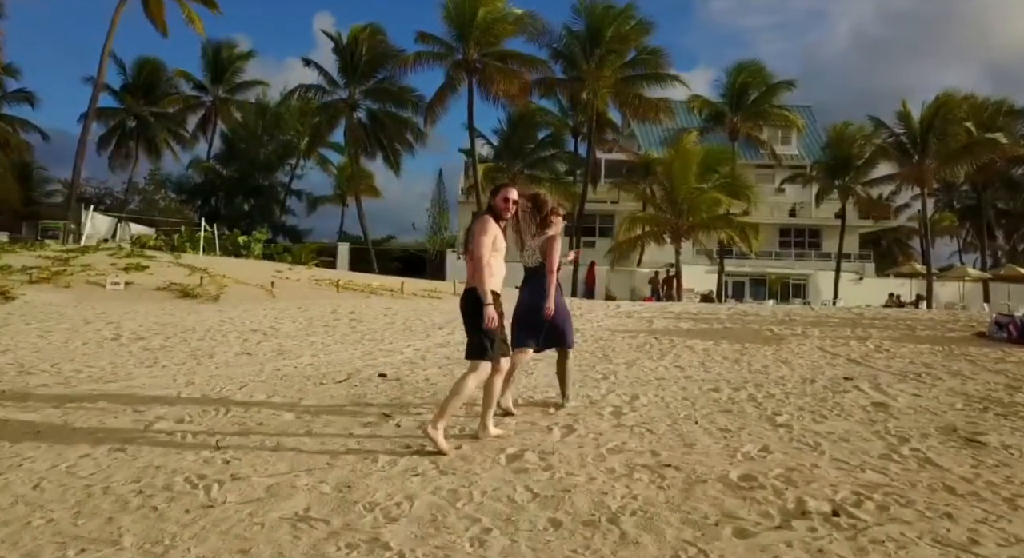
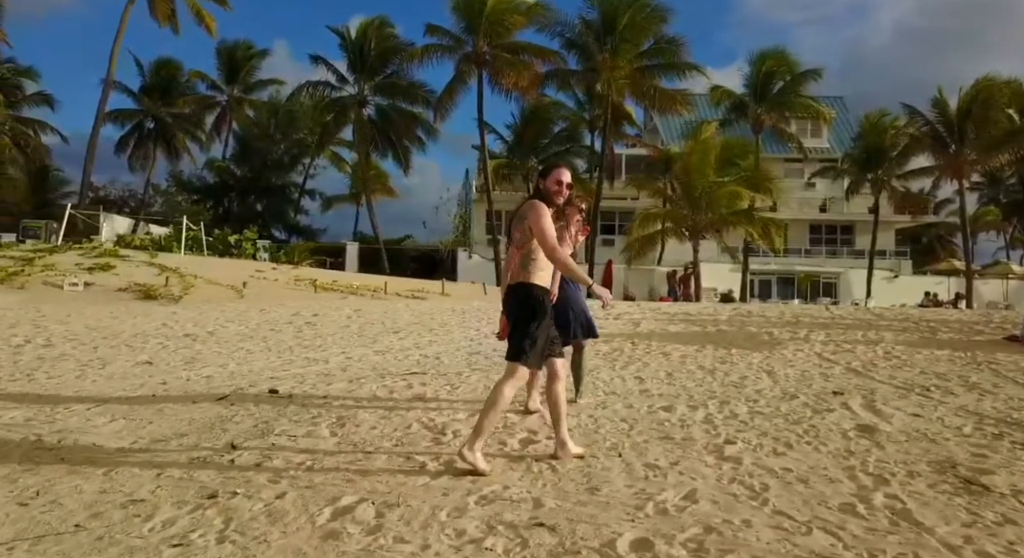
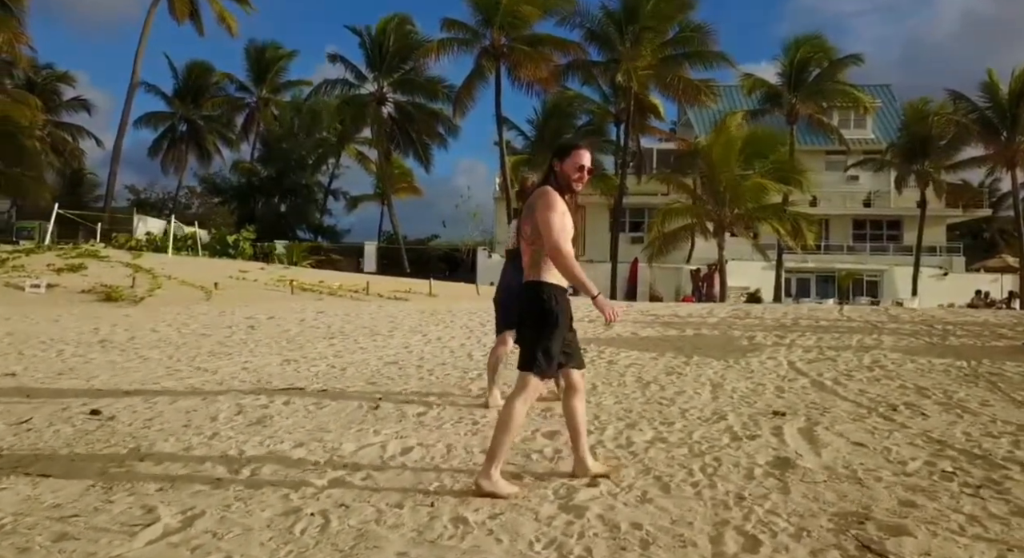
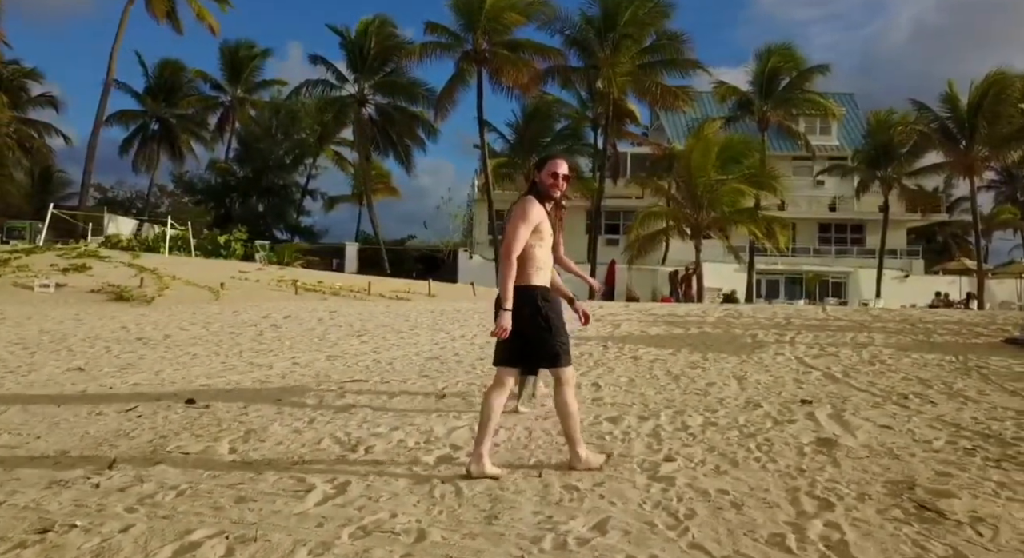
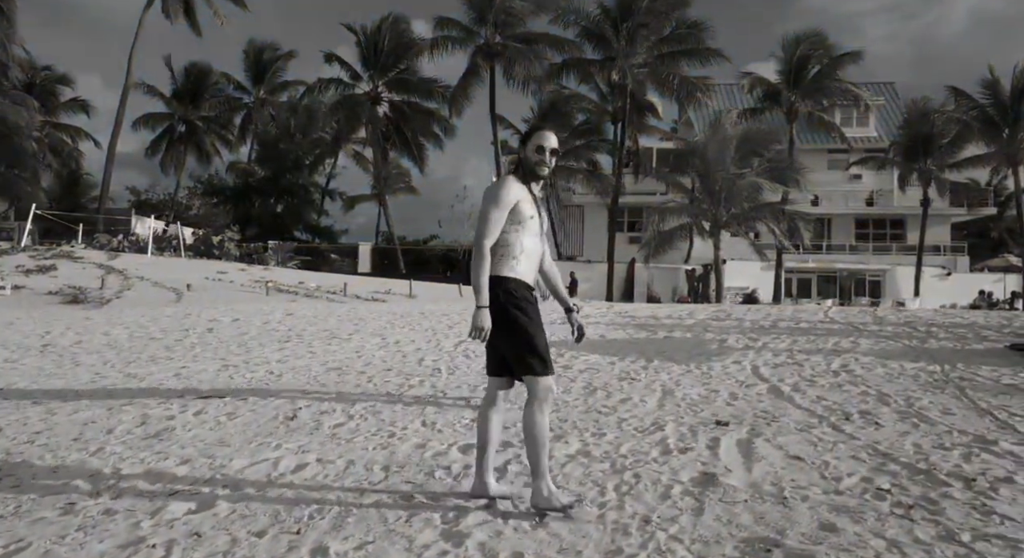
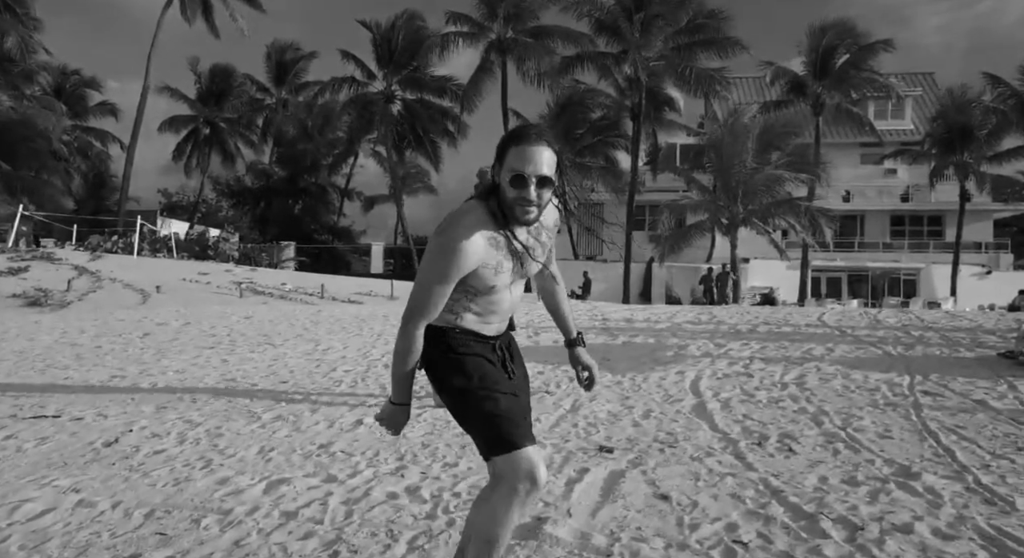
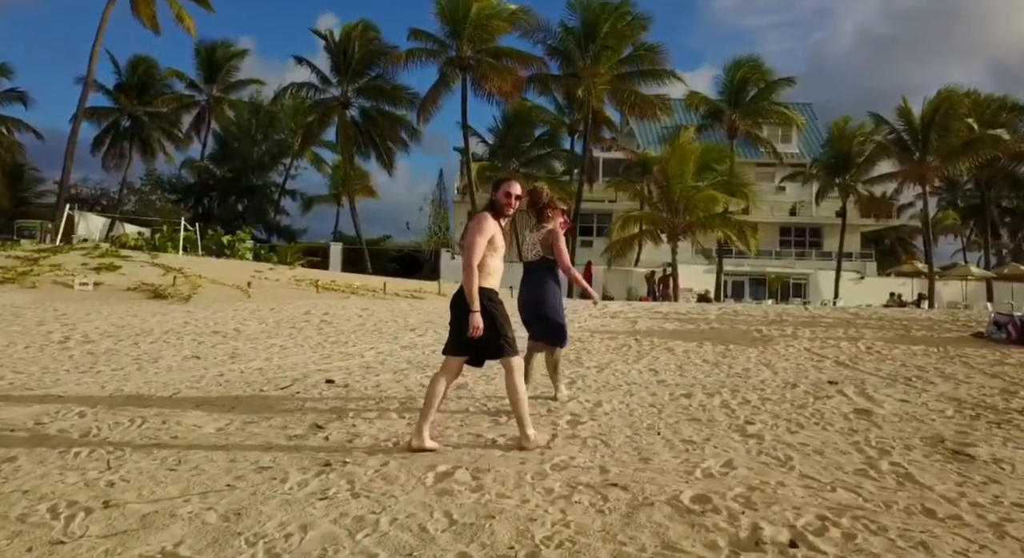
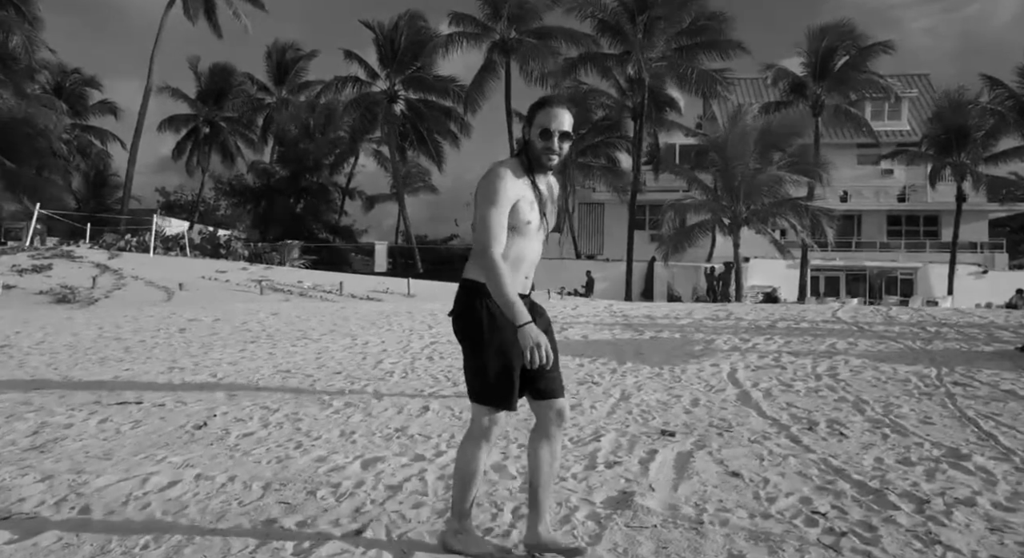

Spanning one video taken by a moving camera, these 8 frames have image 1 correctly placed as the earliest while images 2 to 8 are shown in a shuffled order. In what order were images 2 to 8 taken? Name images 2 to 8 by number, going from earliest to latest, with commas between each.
7, 2, 4, 3, 5, 8, 6
